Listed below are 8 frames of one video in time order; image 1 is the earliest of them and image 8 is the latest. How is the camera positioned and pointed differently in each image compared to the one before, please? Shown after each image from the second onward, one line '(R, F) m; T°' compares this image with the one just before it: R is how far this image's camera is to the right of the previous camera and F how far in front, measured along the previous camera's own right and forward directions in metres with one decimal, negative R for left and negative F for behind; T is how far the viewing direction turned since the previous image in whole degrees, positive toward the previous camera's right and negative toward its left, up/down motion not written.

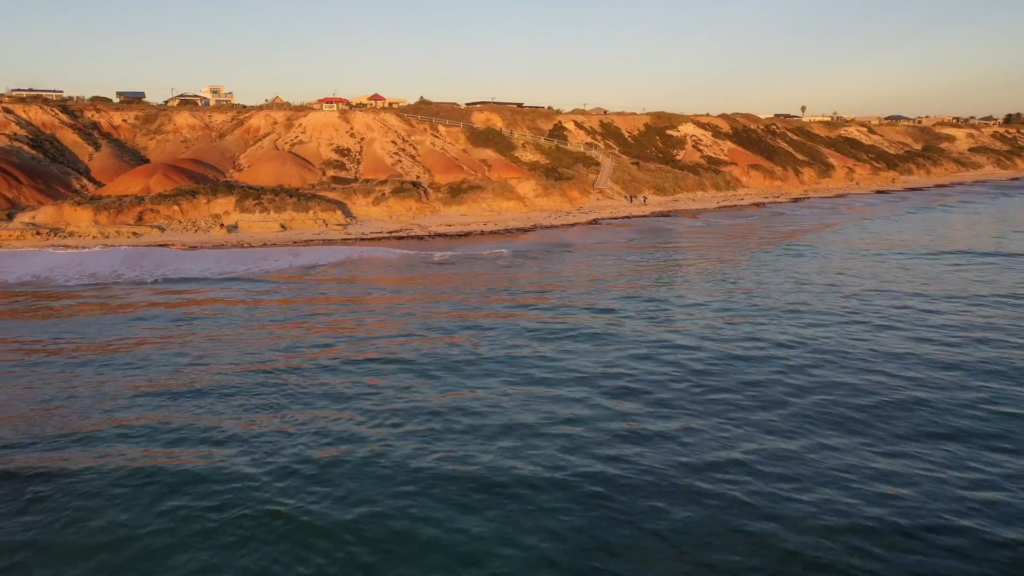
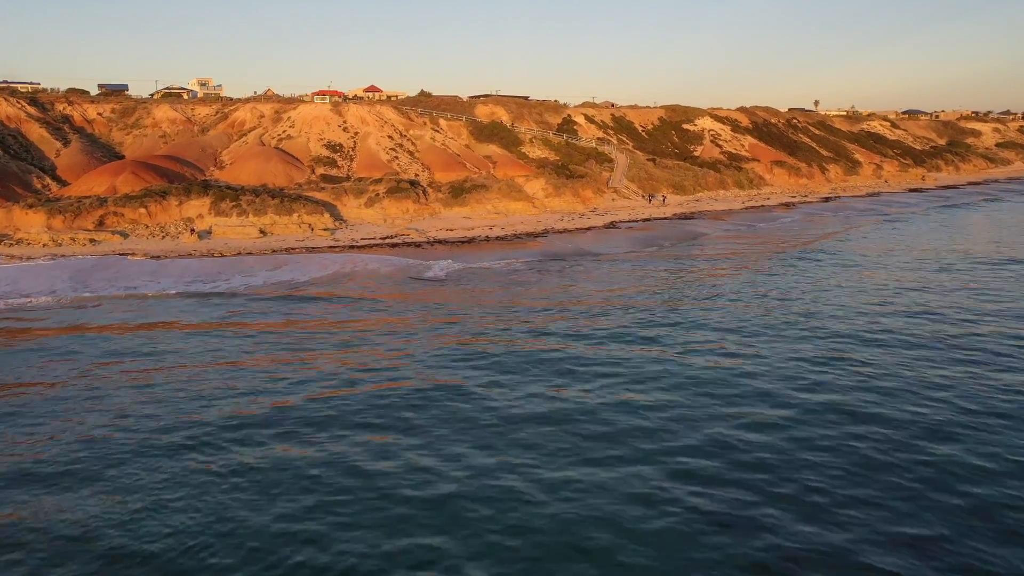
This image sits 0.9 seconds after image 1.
(-0.4, +3.7) m; 0°
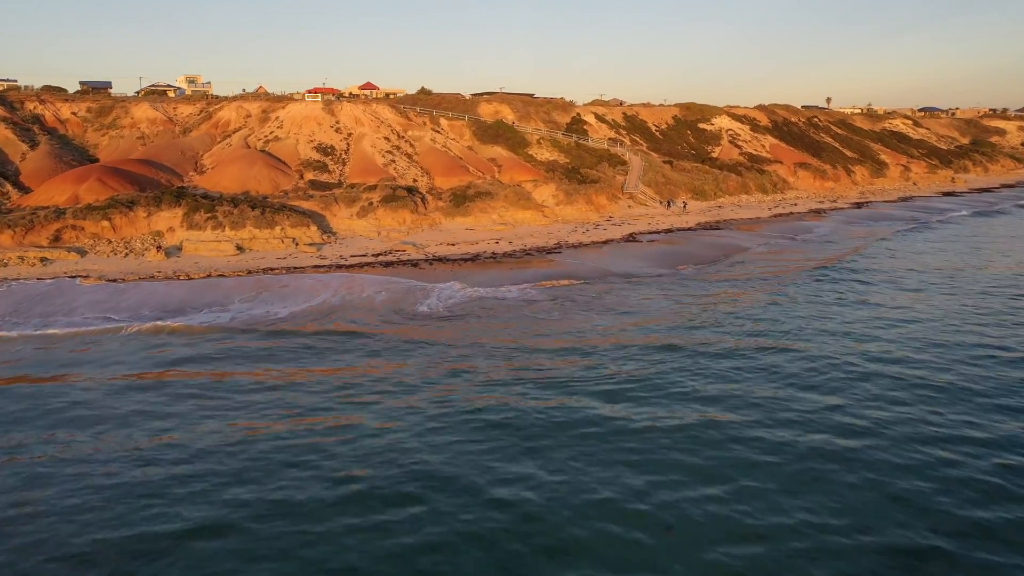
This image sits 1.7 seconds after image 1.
(-0.4, +3.3) m; 0°
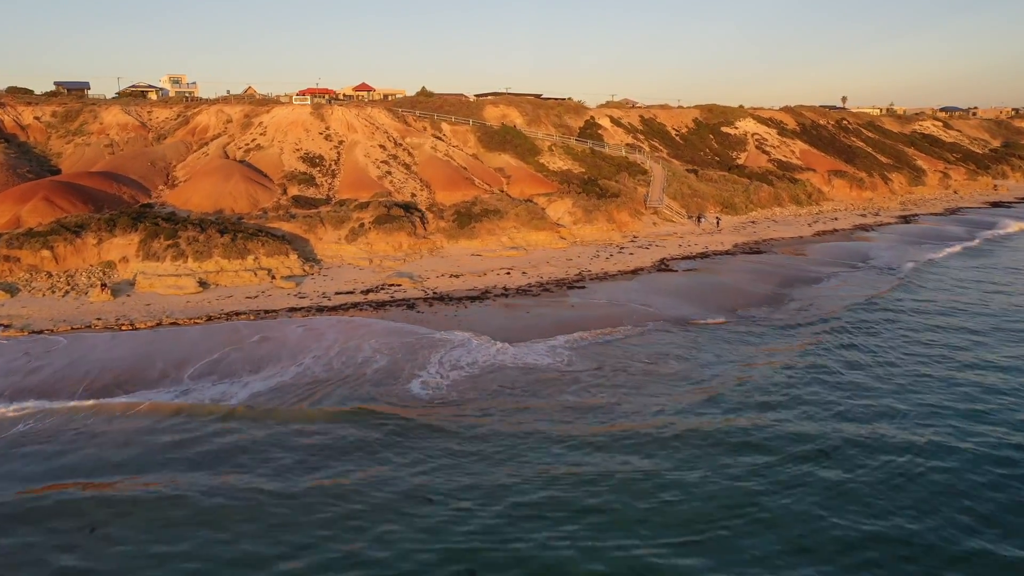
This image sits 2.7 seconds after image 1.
(-0.5, +4.0) m; 0°
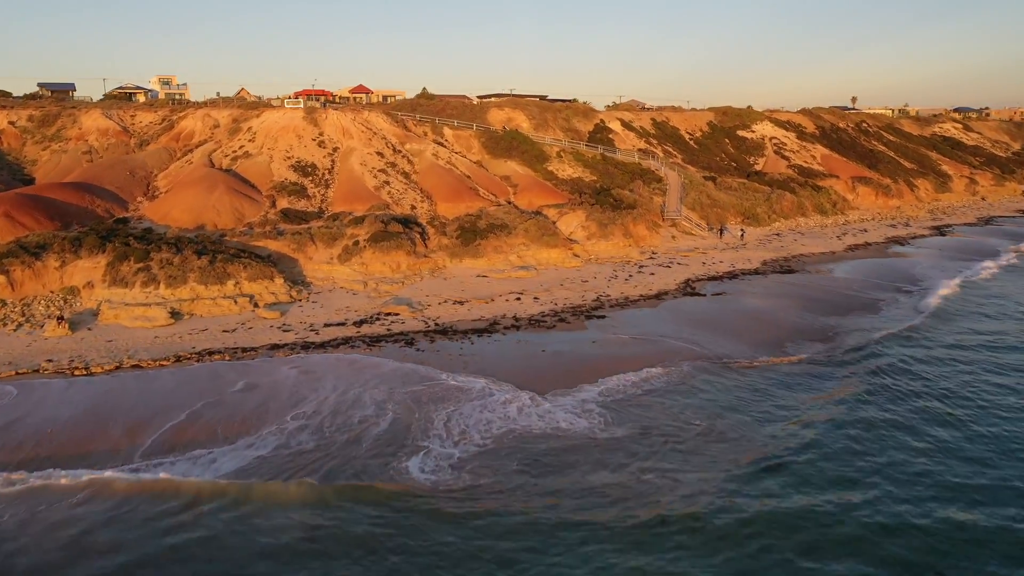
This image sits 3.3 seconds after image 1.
(-0.3, +2.4) m; 0°
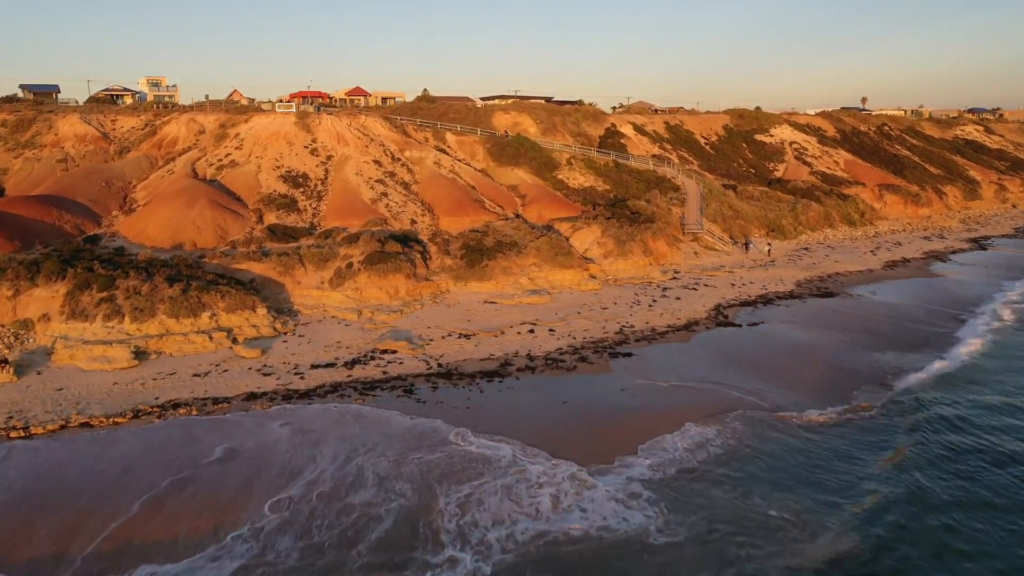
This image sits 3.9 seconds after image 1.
(-0.4, +2.4) m; 0°
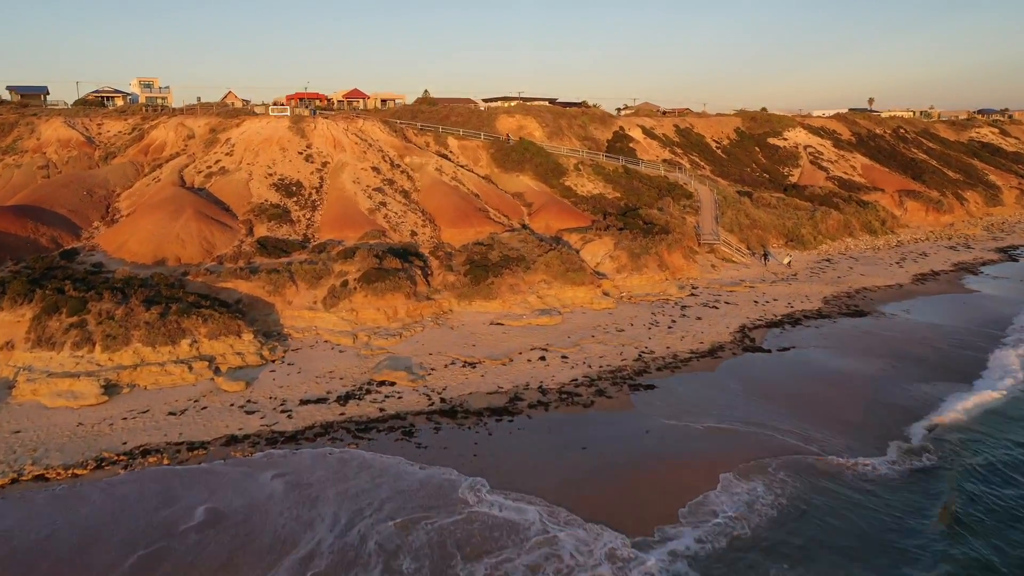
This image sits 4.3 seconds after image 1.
(-0.2, +1.6) m; 0°
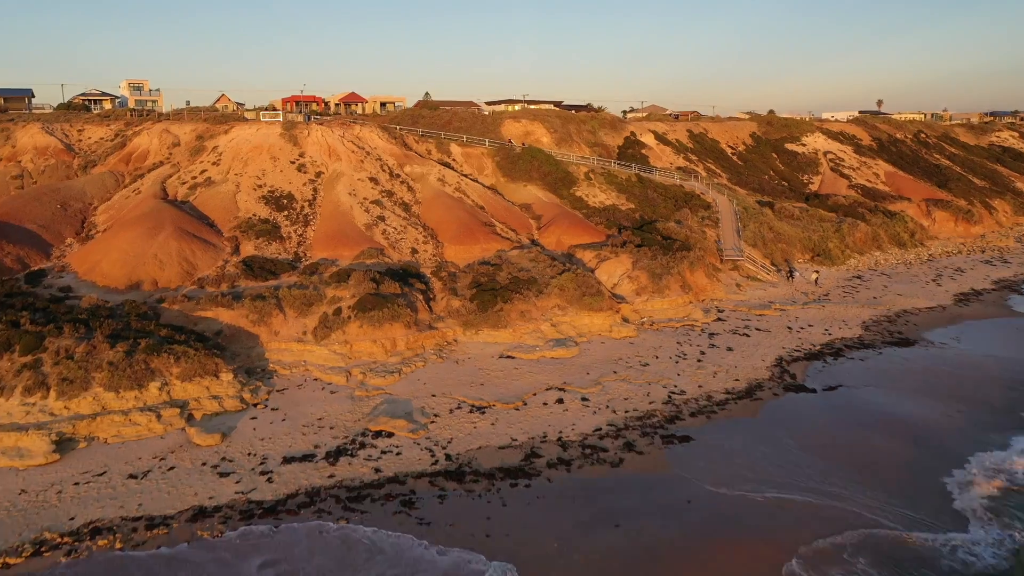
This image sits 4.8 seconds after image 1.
(-0.3, +2.0) m; 0°
